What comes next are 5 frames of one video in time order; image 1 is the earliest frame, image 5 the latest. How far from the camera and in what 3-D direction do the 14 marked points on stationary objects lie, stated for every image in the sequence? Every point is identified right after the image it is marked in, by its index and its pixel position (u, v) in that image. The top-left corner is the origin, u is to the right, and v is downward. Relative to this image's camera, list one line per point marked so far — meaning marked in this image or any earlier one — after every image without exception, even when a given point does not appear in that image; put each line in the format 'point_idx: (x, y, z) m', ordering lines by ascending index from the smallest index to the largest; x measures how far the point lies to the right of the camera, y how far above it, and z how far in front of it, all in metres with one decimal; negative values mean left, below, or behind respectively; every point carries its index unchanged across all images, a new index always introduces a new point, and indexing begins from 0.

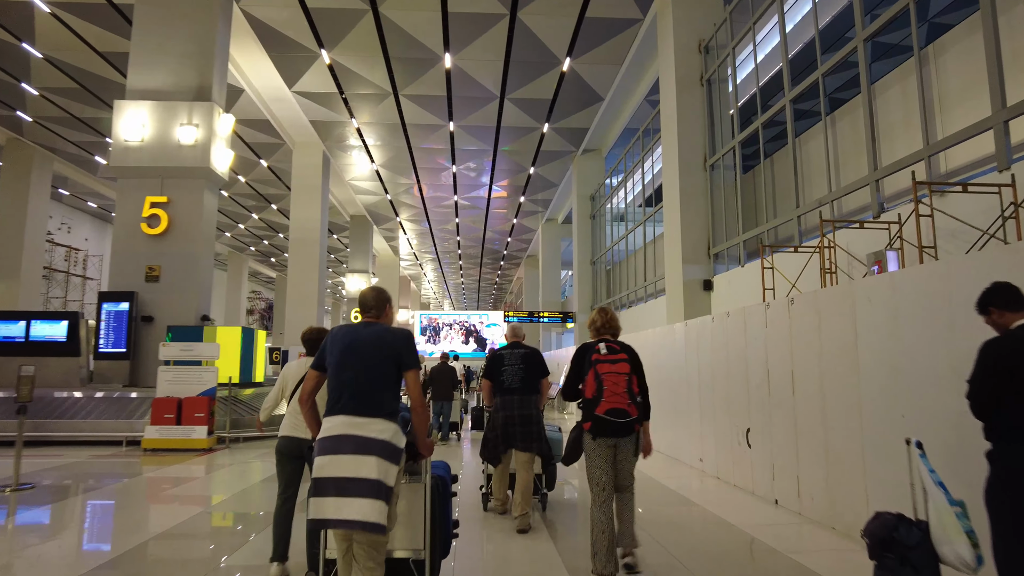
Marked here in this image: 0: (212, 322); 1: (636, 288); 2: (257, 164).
0: (-4.8, -0.5, +9.3) m
1: (+3.0, 0.0, +14.1) m
2: (-8.2, +4.0, +18.8) m
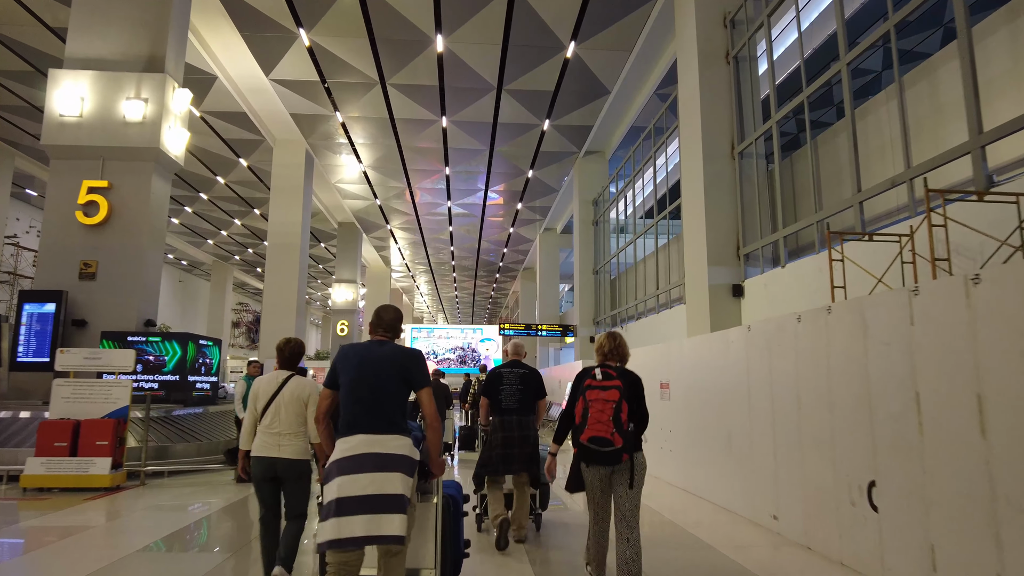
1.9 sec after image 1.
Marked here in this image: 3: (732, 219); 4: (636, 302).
0: (-4.8, -0.5, +7.9) m
1: (+2.9, -0.2, +12.8) m
2: (-8.3, +3.8, +17.6) m
3: (+3.1, +1.0, +8.1) m
4: (+2.8, -0.3, +13.3) m
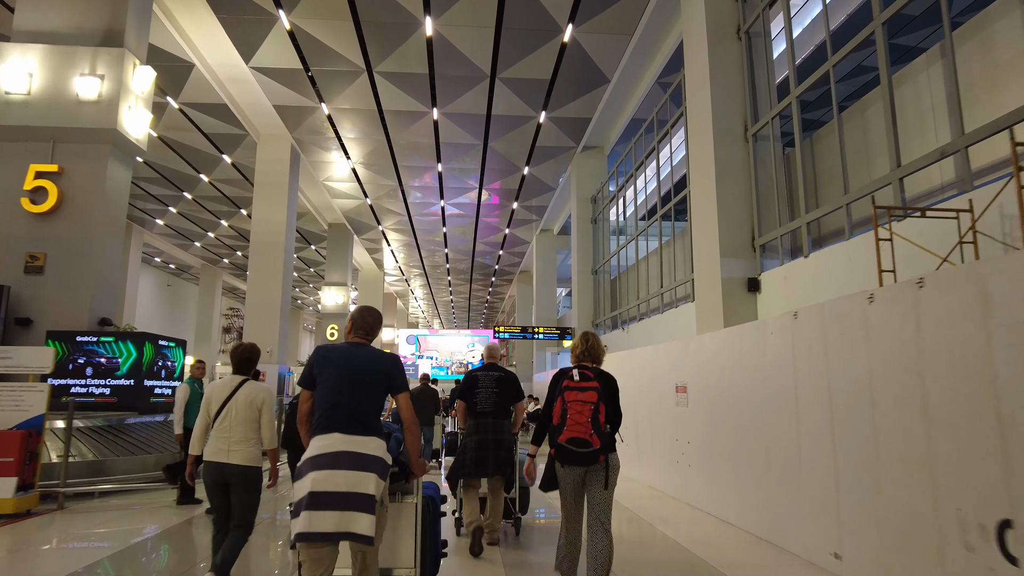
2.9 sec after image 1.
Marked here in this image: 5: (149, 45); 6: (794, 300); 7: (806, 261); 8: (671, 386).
0: (-4.9, -0.5, +7.2) m
1: (+2.8, -0.2, +12.1) m
2: (-8.4, +3.7, +16.8) m
3: (+3.0, +1.0, +7.4) m
4: (+2.7, -0.3, +12.6) m
5: (-7.1, +4.8, +11.4) m
6: (+3.1, -0.1, +6.4) m
7: (+3.2, +0.3, +6.3) m
8: (+1.9, -1.1, +6.8) m
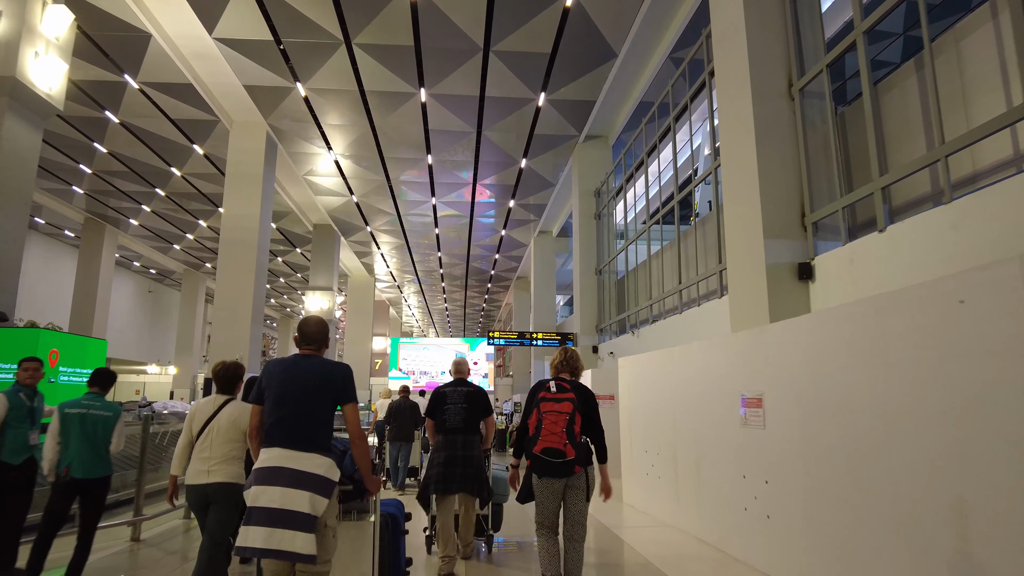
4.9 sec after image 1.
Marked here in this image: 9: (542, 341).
0: (-5.0, -0.3, +5.8) m
1: (+2.7, -0.2, +10.7) m
2: (-8.5, +3.7, +15.5) m
3: (+2.9, +1.2, +6.0) m
4: (+2.6, -0.3, +11.2) m
5: (-7.2, +4.8, +10.0) m
6: (+3.1, 0.0, +5.0) m
7: (+3.1, +0.4, +5.0) m
8: (+1.8, -1.0, +5.4) m
9: (+0.9, -1.6, +17.6) m
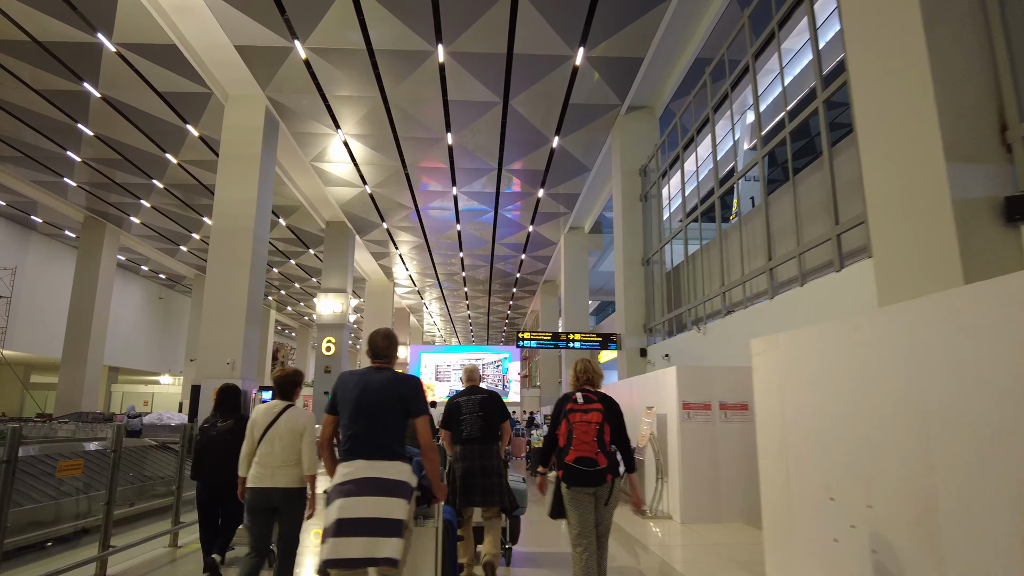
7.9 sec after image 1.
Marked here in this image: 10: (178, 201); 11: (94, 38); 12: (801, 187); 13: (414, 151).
0: (-4.6, 0.0, +4.0) m
1: (+3.2, 0.0, +8.6) m
2: (-7.8, +3.7, +13.9) m
3: (+3.3, +1.5, +4.0) m
4: (+3.2, -0.1, +9.1) m
5: (-6.7, +5.0, +8.5) m
6: (+3.4, +0.4, +3.0) m
7: (+3.5, +0.8, +2.9) m
8: (+2.1, -0.7, +3.3) m
9: (+1.7, -1.5, +15.5) m
10: (-10.7, +2.8, +18.7) m
11: (-7.5, +4.5, +10.5) m
12: (+3.5, +1.2, +7.1) m
13: (-2.5, +3.5, +14.9) m
